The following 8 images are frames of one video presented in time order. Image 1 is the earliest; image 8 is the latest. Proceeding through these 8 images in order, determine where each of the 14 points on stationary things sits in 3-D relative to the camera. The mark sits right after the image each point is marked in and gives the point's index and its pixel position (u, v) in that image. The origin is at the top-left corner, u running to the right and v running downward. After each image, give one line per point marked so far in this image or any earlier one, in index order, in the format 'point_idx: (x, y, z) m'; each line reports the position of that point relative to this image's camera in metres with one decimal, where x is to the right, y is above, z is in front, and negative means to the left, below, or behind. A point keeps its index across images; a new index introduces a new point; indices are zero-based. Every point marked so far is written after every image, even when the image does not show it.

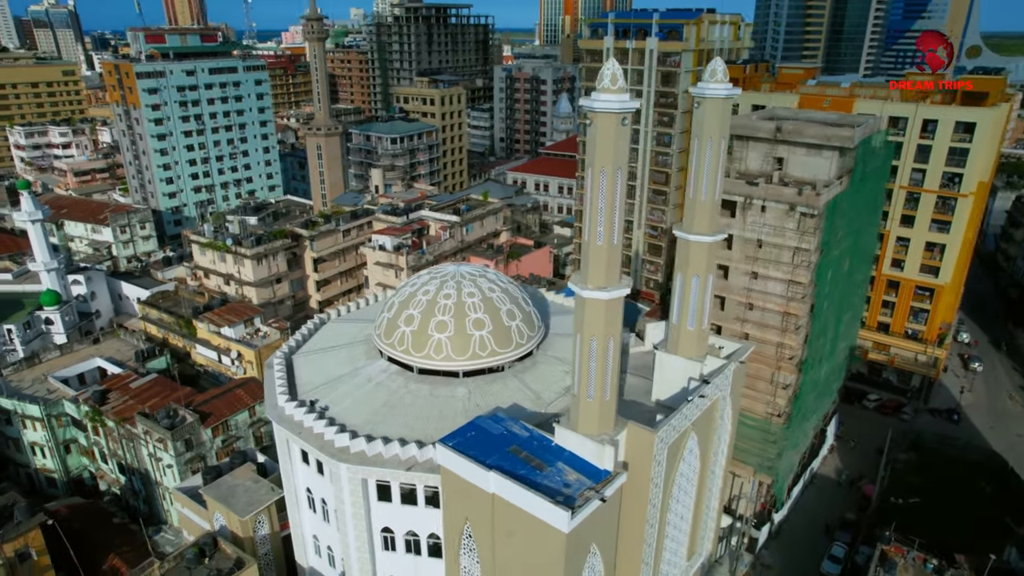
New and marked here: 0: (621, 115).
0: (+2.6, +4.1, +15.3) m
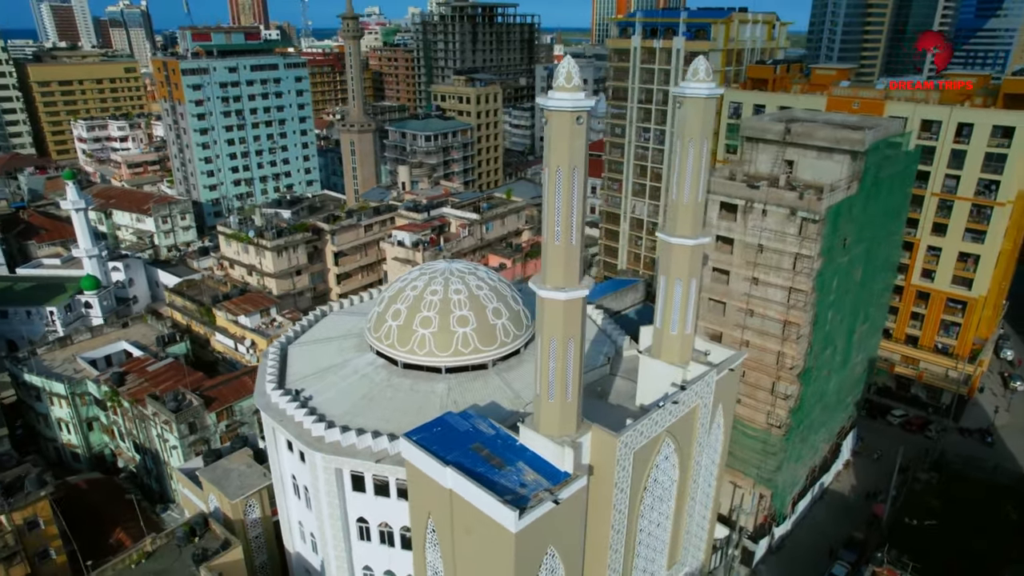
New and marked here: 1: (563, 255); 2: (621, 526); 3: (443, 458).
0: (+1.5, +4.1, +15.1) m
1: (+1.3, +0.9, +16.4) m
2: (+3.4, -7.3, +19.7) m
3: (-2.0, -4.8, +18.2) m
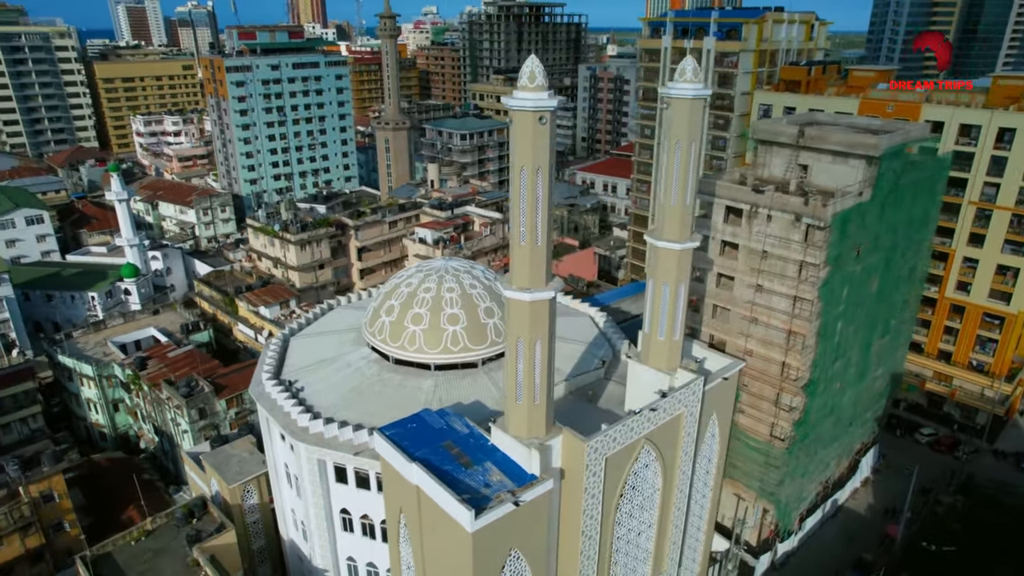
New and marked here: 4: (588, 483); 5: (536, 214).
0: (+0.6, +4.1, +15.0) m
1: (+0.4, +0.8, +16.3) m
2: (+2.5, -7.4, +19.4) m
3: (-2.9, -4.7, +18.3) m
4: (+2.2, -5.6, +18.5) m
5: (+0.6, +1.8, +15.8) m
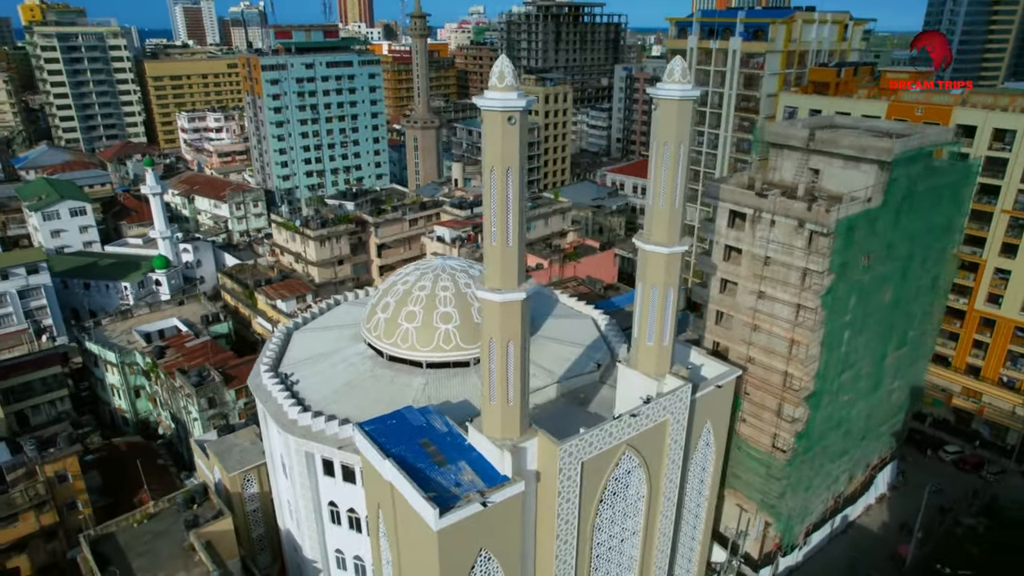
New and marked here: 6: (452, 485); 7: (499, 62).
0: (-0.1, +4.1, +15.0) m
1: (-0.3, +0.8, +16.2) m
2: (+1.7, -7.4, +19.2) m
3: (-3.6, -4.7, +18.5) m
4: (+1.4, -5.7, +18.3) m
5: (-0.1, +1.8, +15.8) m
6: (-1.6, -5.4, +17.5) m
7: (-0.3, +5.3, +15.0) m
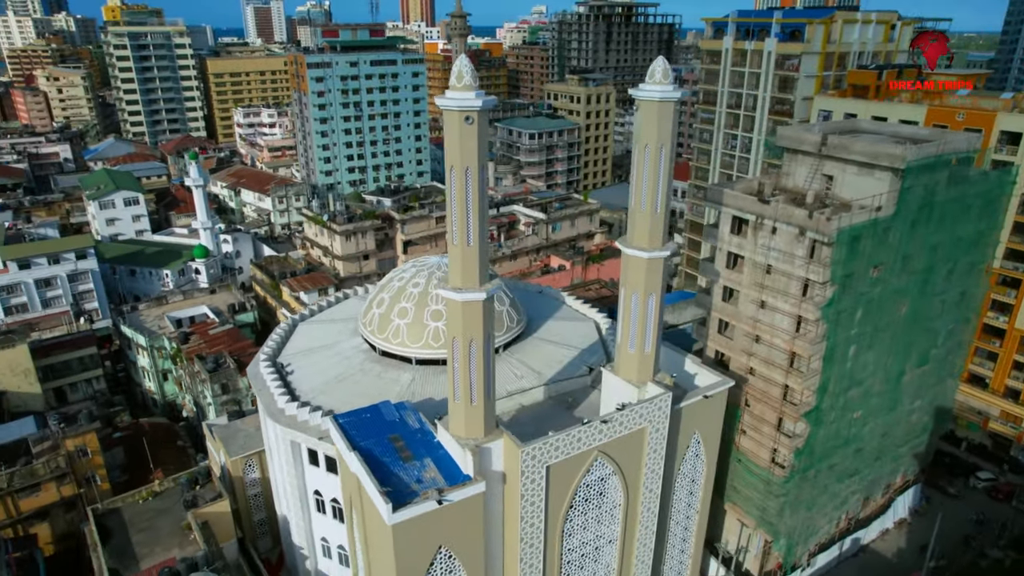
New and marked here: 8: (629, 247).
0: (-1.1, +4.1, +15.0) m
1: (-1.3, +0.8, +16.3) m
2: (+0.7, -7.5, +19.1) m
3: (-4.6, -4.5, +18.8) m
4: (+0.3, -5.7, +18.2) m
5: (-1.1, +1.8, +15.8) m
6: (-2.7, -5.3, +17.7) m
7: (-1.2, +5.3, +15.0) m
8: (+3.7, +1.3, +19.9) m
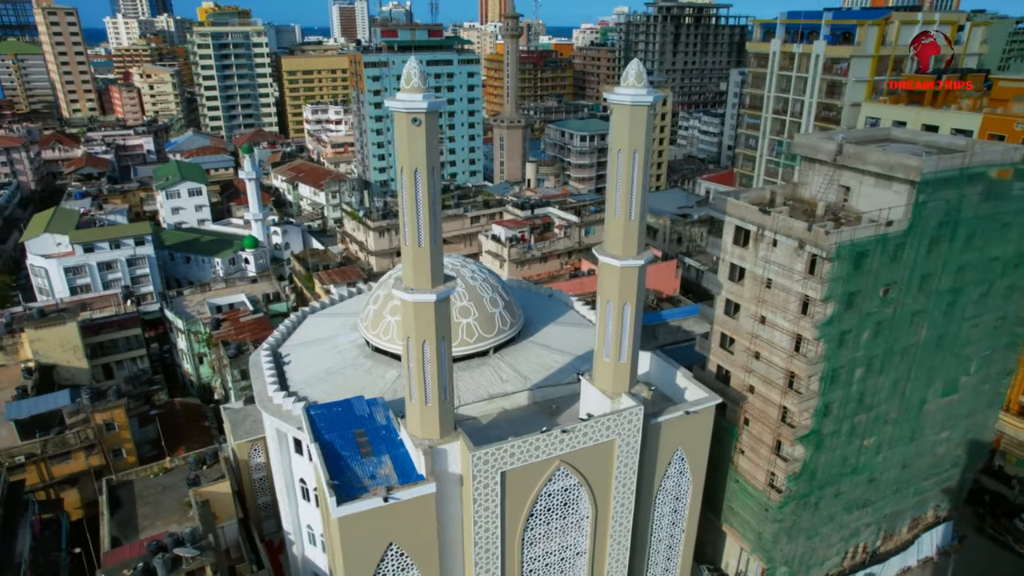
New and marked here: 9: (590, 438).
0: (-2.3, +4.0, +15.0) m
1: (-2.5, +0.8, +16.3) m
2: (-0.6, -7.6, +19.0) m
3: (-5.8, -4.4, +19.2) m
4: (-1.0, -5.8, +18.1) m
5: (-2.3, +1.8, +15.8) m
6: (-4.1, -5.3, +17.9) m
7: (-2.4, +5.3, +15.1) m
8: (+2.8, +1.0, +19.4) m
9: (+2.4, -4.5, +19.3) m
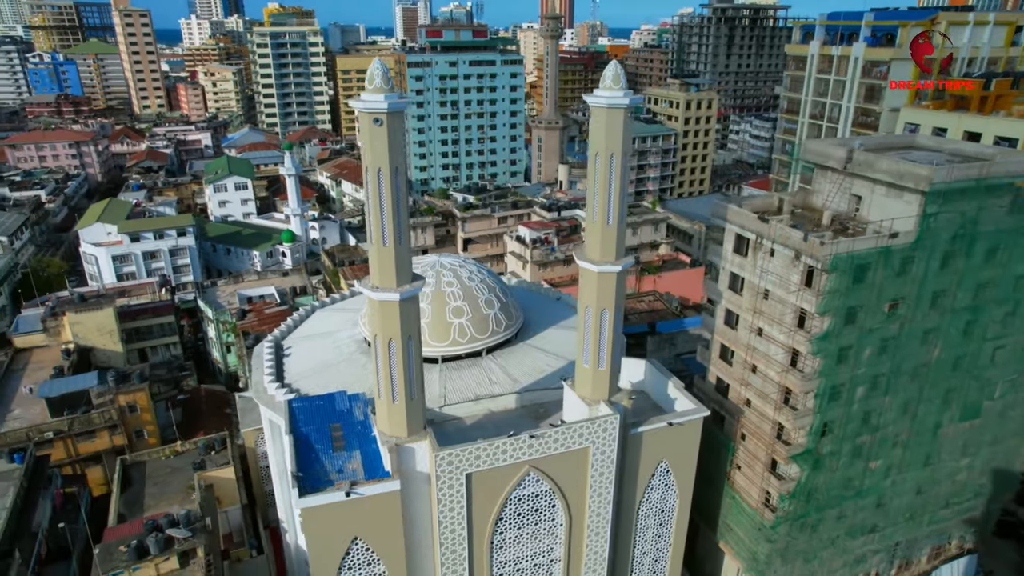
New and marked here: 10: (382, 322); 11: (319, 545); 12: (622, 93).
0: (-3.2, +4.1, +15.2) m
1: (-3.4, +0.8, +16.5) m
2: (-1.6, -7.6, +19.0) m
3: (-6.6, -4.3, +19.6) m
4: (-2.0, -5.8, +18.1) m
5: (-3.3, +1.8, +16.0) m
6: (-5.1, -5.2, +18.2) m
7: (-3.2, +5.3, +15.3) m
8: (+2.1, +0.9, +19.1) m
9: (+1.5, -4.7, +19.0) m
10: (-3.5, -0.9, +17.2) m
11: (-5.4, -7.1, +17.8) m
12: (+2.9, +5.1, +17.0) m
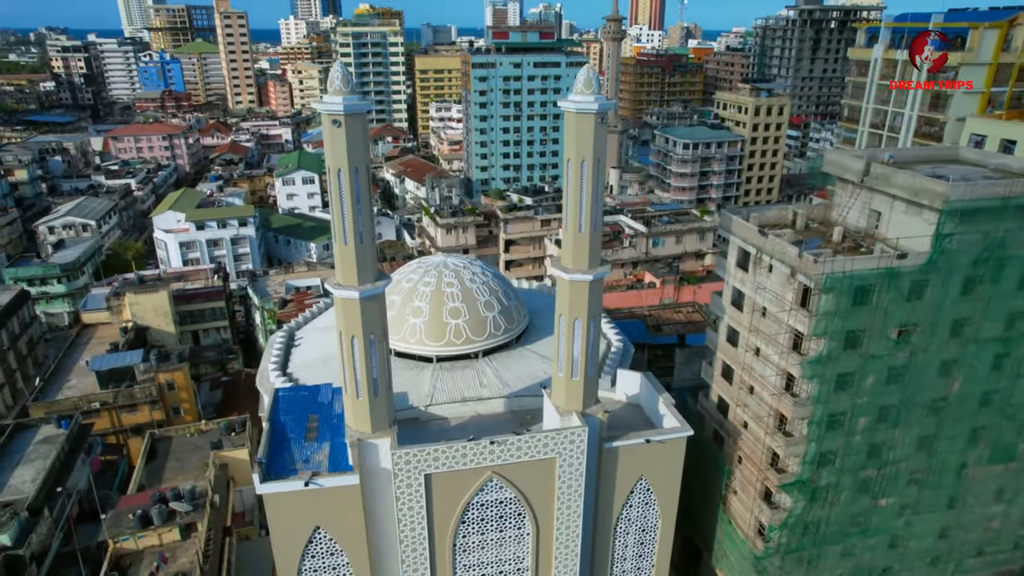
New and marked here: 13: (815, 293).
0: (-4.3, +4.1, +15.5) m
1: (-4.5, +0.9, +16.9) m
2: (-2.8, -7.7, +19.1) m
3: (-7.5, -4.0, +20.3) m
4: (-3.2, -5.8, +18.3) m
5: (-4.3, +1.9, +16.3) m
6: (-6.2, -5.0, +18.7) m
7: (-4.2, +5.4, +15.6) m
8: (+1.4, +0.6, +18.8) m
9: (+0.4, -4.8, +18.8) m
10: (-4.5, -0.8, +17.6) m
11: (-6.6, -7.0, +18.4) m
12: (+2.1, +4.9, +16.6) m
13: (+8.9, -0.1, +18.8) m
